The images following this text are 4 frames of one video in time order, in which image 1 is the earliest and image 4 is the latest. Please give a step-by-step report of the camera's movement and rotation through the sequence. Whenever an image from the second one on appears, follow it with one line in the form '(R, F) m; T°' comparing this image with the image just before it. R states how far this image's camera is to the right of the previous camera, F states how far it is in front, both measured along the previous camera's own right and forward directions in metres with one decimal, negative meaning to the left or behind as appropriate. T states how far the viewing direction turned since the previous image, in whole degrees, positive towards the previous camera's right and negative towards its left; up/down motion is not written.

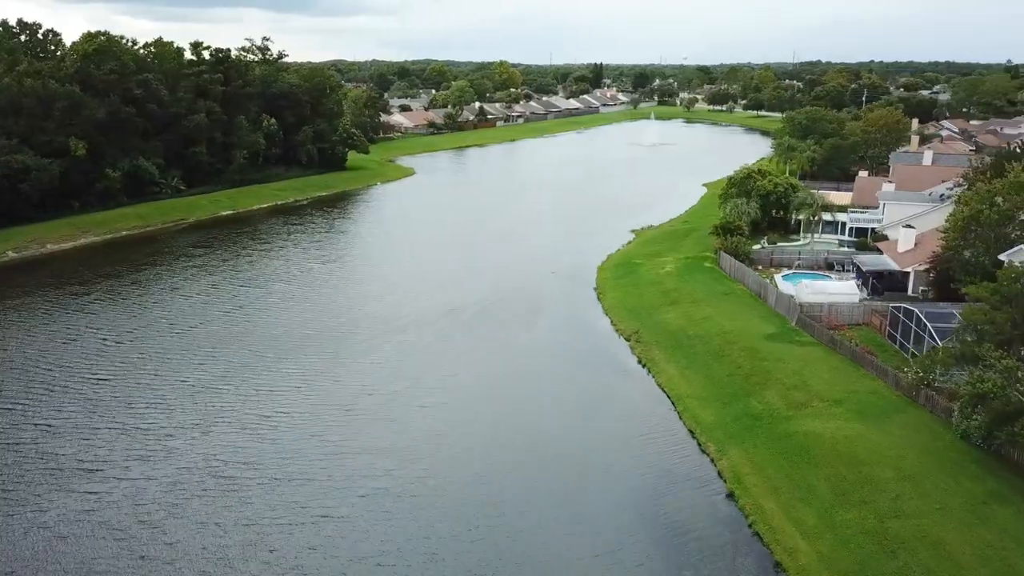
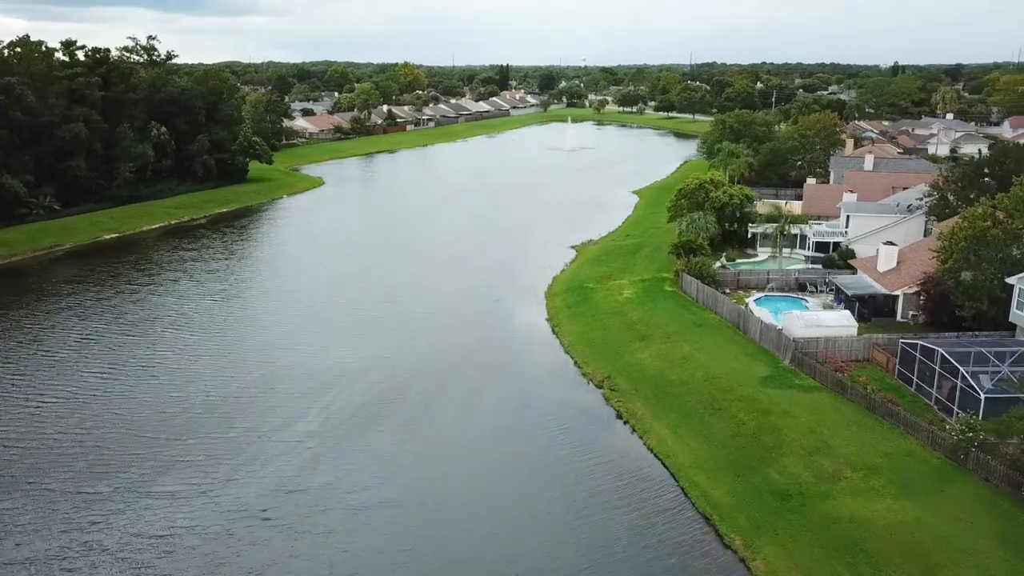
(-1.9, +6.9) m; +6°
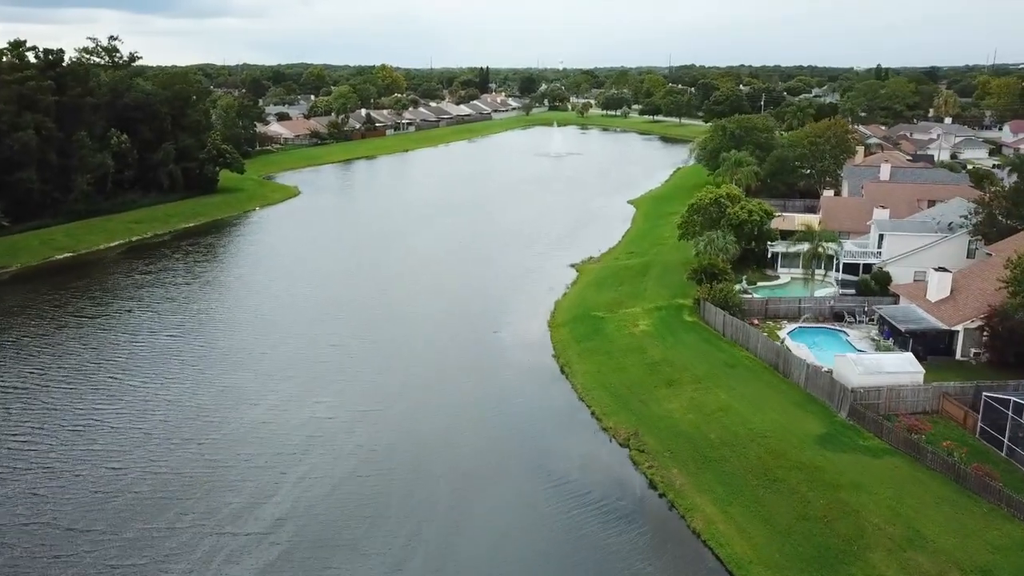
(-1.2, +5.7) m; +1°
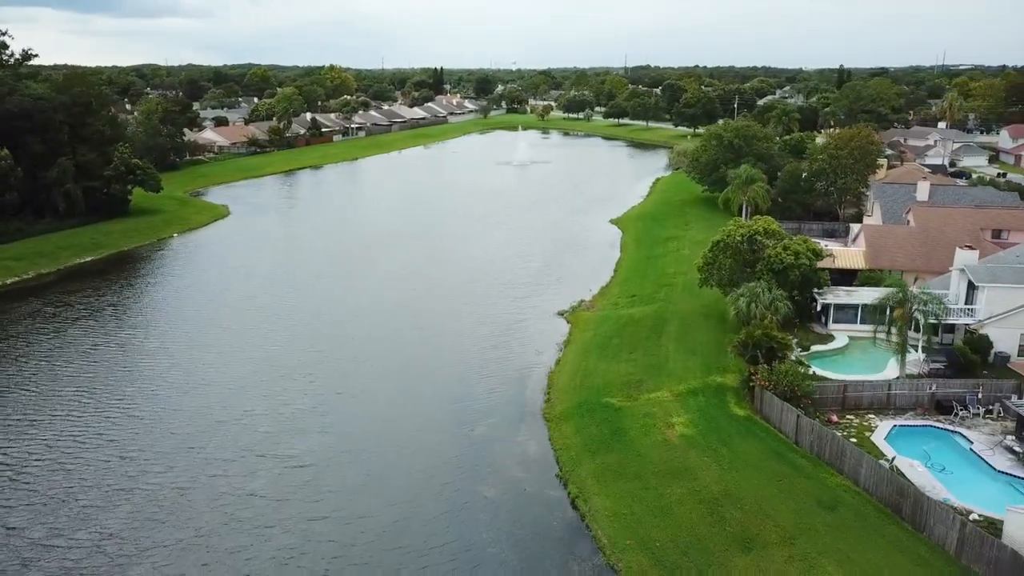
(-1.1, +12.8) m; +3°
